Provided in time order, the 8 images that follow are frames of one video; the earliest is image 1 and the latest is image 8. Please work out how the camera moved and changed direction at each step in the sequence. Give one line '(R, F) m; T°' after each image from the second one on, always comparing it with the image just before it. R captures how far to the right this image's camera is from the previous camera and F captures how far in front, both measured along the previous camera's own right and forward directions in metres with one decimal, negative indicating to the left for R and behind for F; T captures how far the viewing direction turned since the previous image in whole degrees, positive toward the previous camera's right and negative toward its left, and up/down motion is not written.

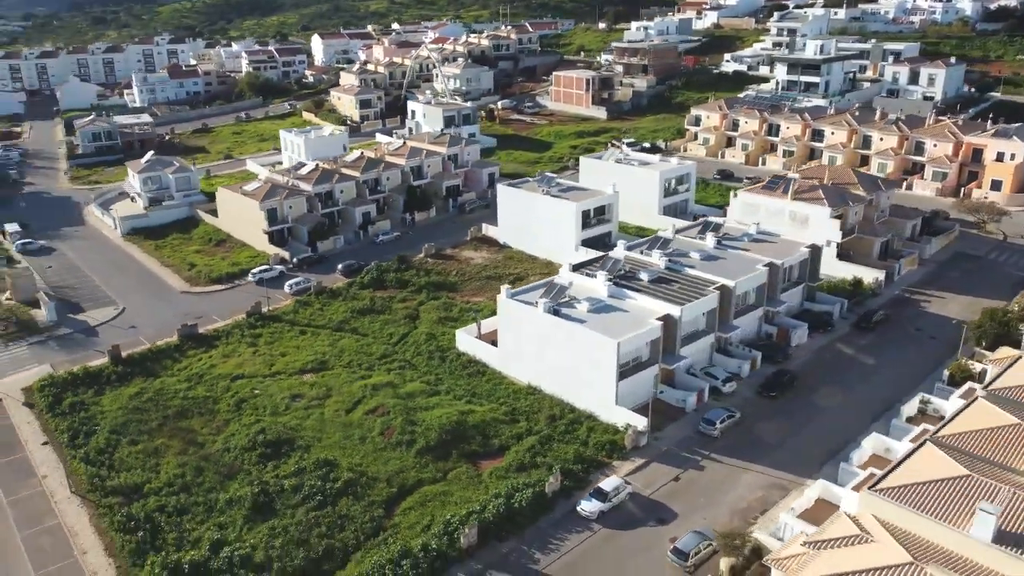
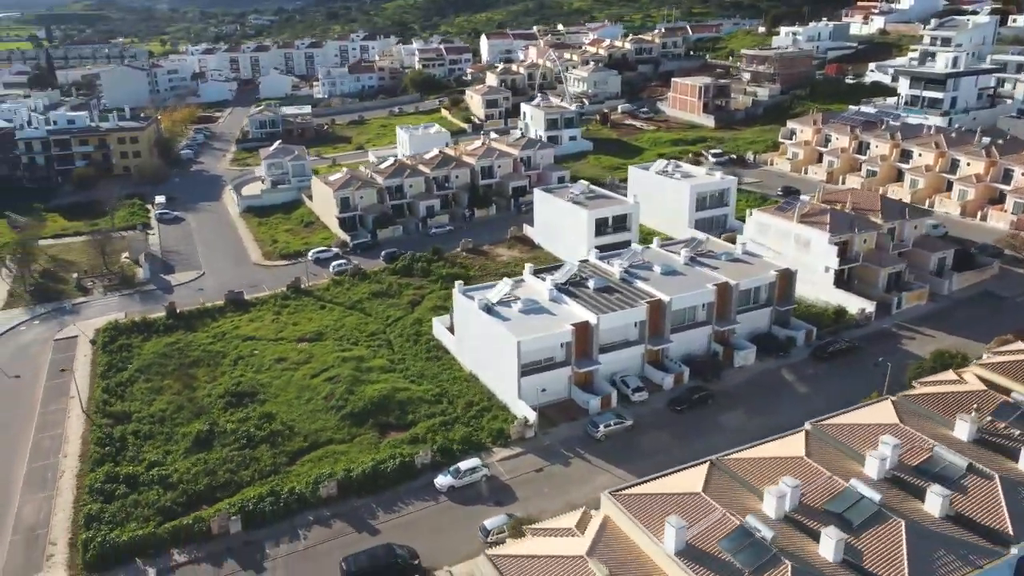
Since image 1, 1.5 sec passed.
(+12.2, -1.9) m; -14°
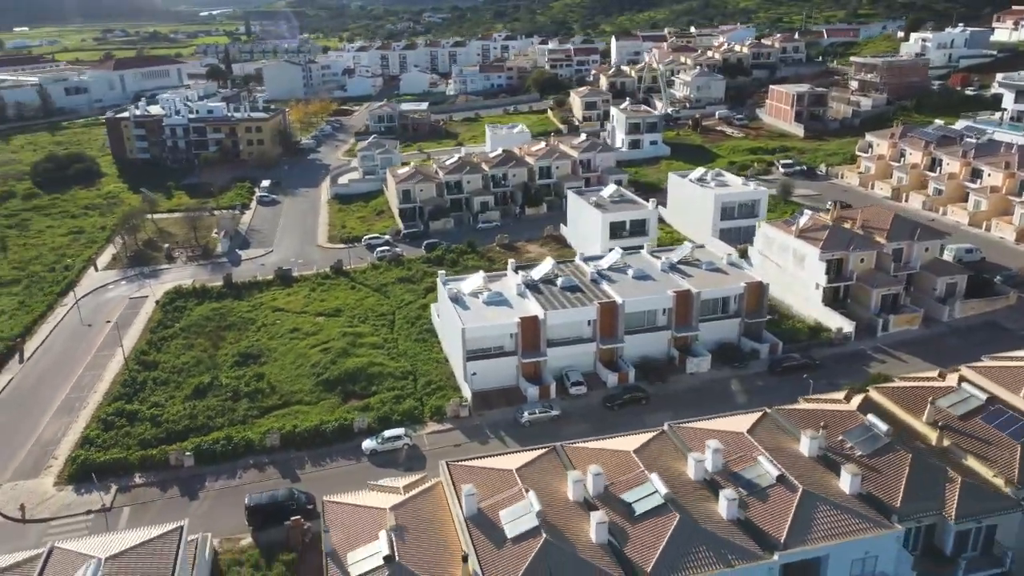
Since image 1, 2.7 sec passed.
(+9.9, -2.0) m; -12°
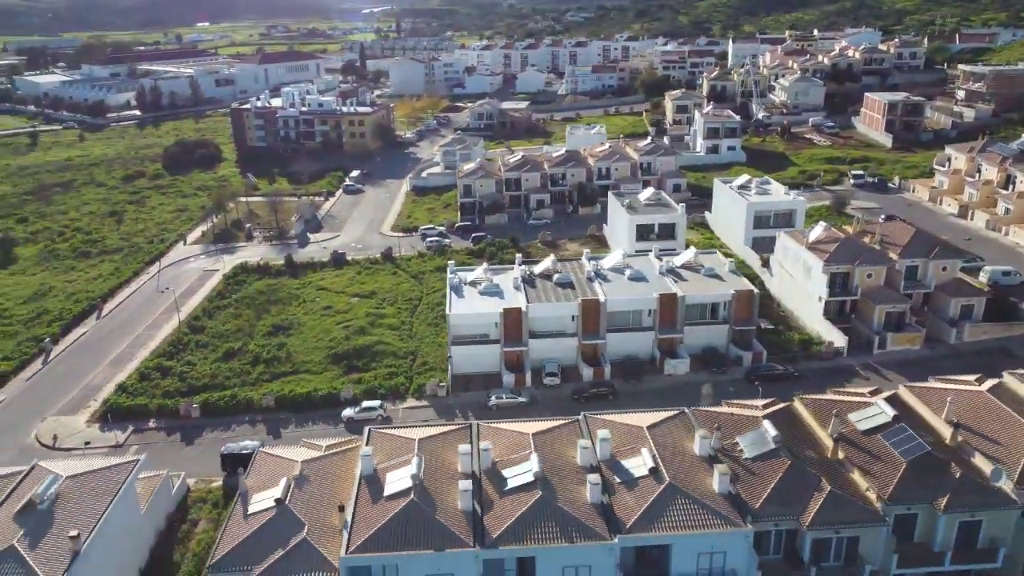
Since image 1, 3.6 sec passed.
(+7.7, -1.7) m; -10°
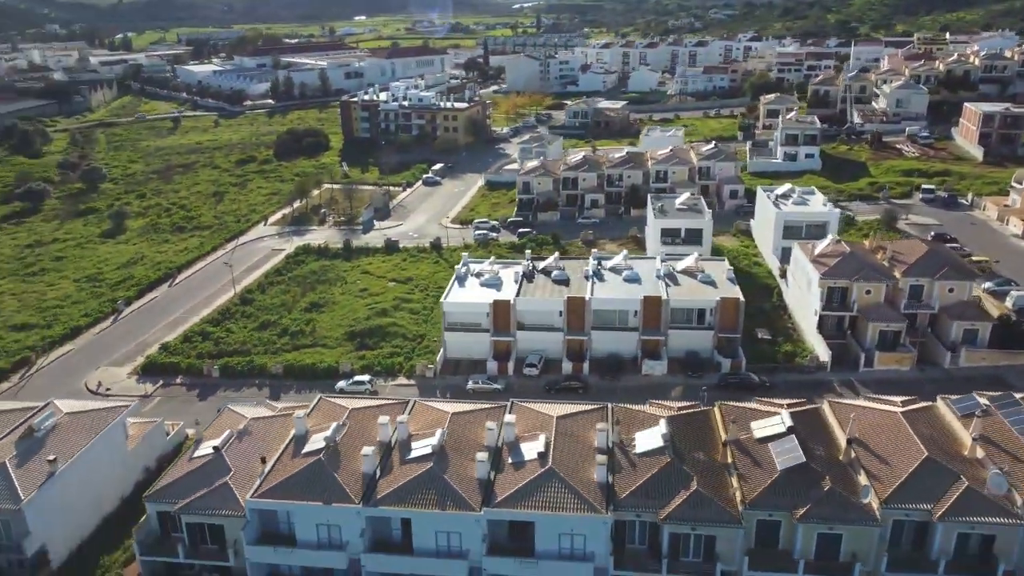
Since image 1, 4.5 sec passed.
(+7.7, -1.7) m; -10°
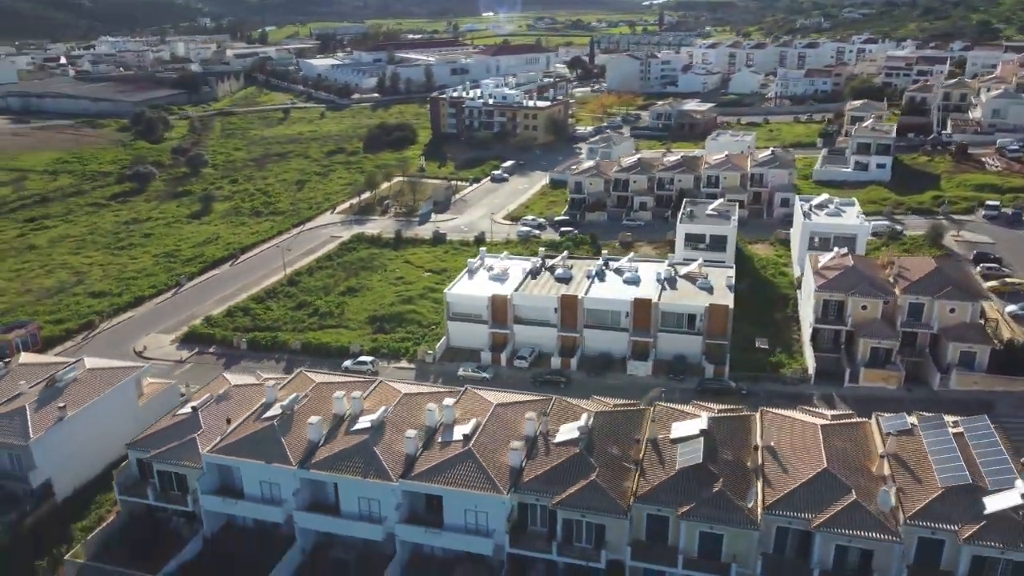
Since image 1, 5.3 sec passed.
(+6.6, -1.5) m; -8°
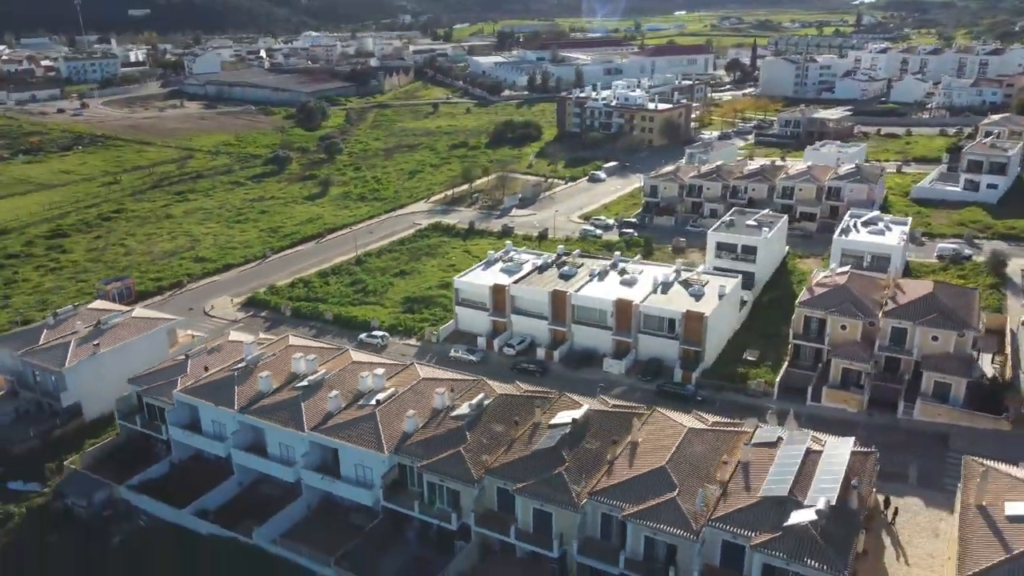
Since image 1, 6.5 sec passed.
(+10.5, -1.7) m; -13°
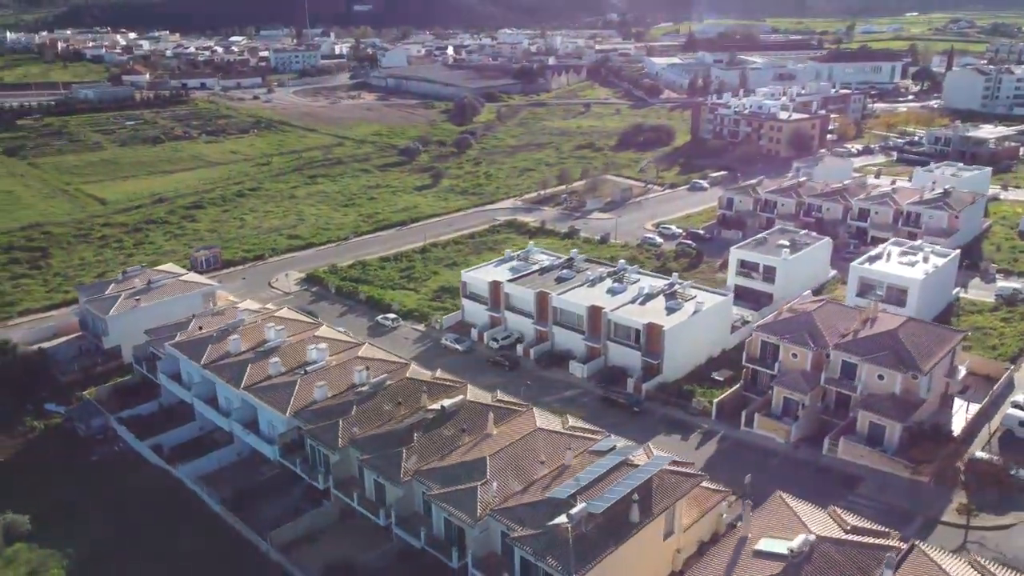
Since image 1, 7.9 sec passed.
(+12.3, -0.9) m; -14°
